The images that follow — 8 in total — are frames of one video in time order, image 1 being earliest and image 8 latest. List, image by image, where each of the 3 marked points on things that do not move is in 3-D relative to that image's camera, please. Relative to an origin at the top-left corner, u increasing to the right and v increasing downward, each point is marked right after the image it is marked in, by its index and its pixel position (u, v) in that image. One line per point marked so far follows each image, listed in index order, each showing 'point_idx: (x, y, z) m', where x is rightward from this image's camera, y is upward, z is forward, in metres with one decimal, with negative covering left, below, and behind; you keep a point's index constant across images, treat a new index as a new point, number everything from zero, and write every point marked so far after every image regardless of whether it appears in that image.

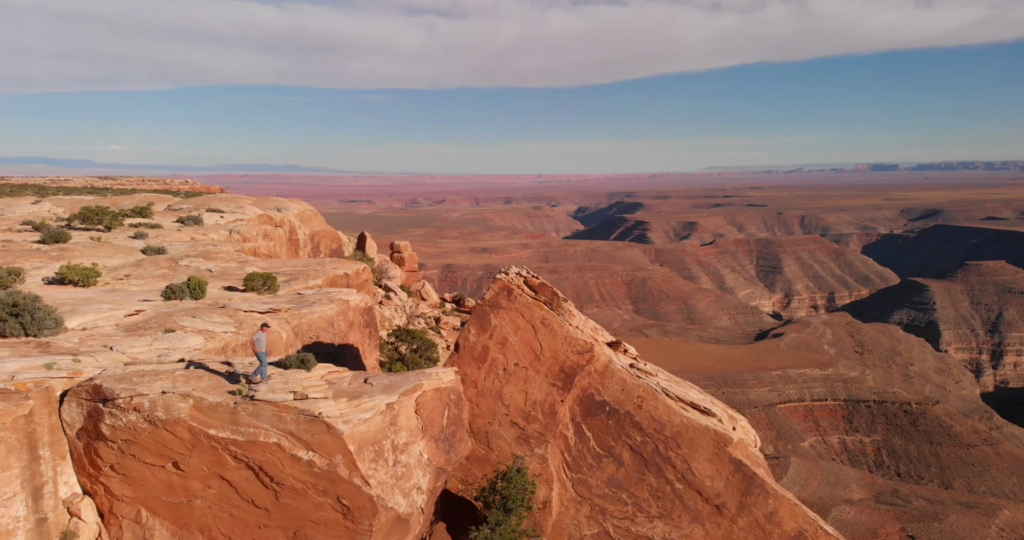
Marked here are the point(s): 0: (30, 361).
0: (-7.6, -1.4, +9.9) m
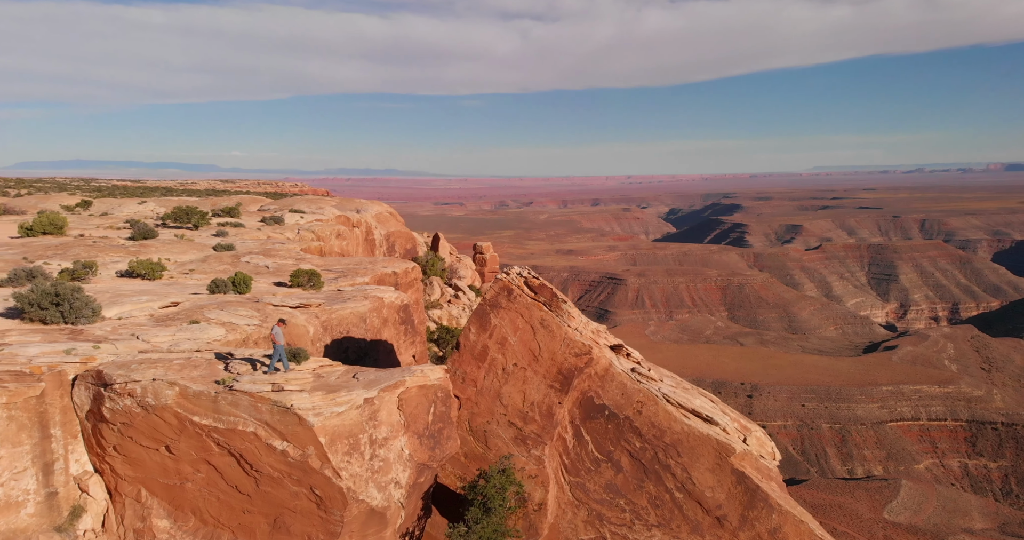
0: (-7.8, -1.3, +10.7) m
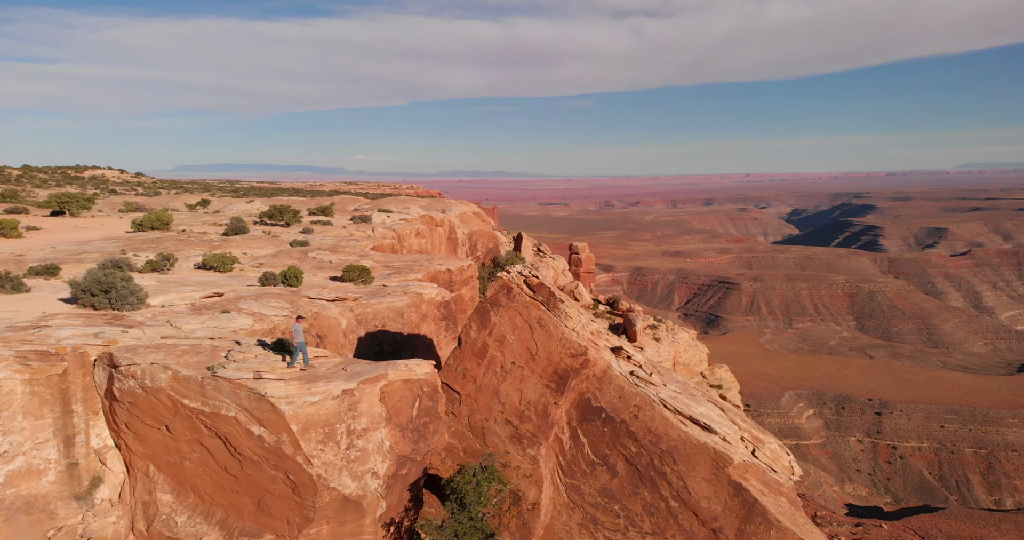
0: (-7.9, -1.1, +11.7) m
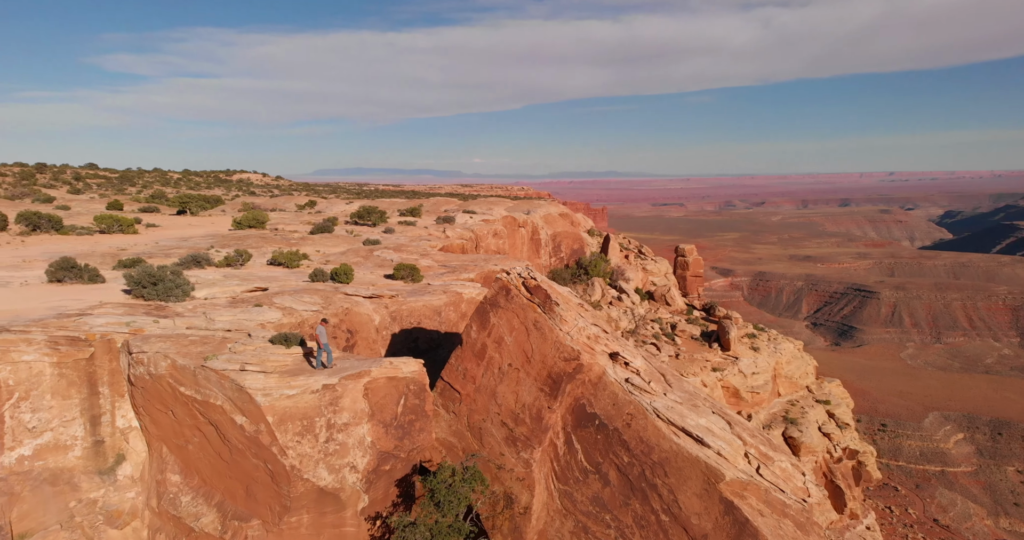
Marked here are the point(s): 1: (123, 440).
0: (-7.9, -1.0, +12.7) m
1: (-7.0, -3.1, +11.5) m
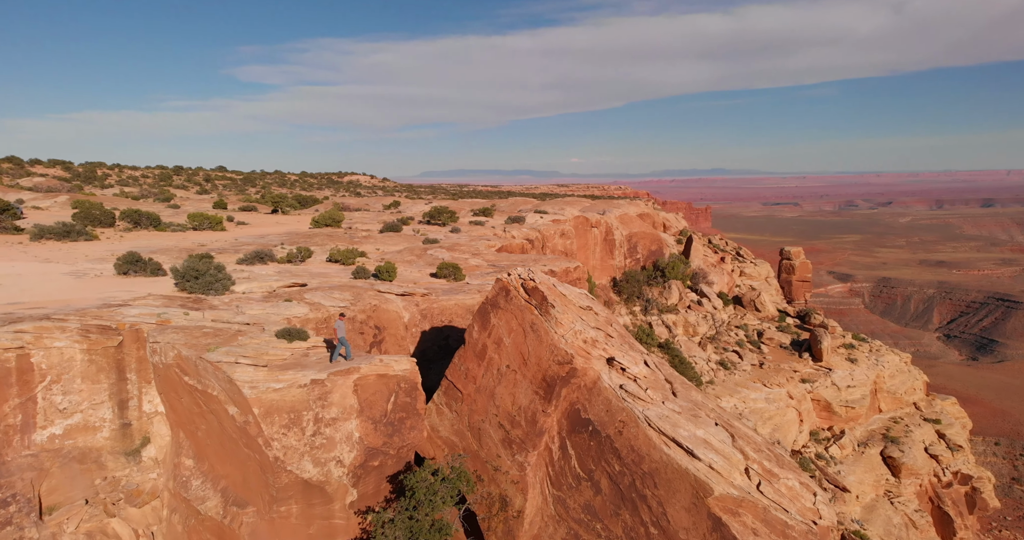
0: (-7.7, -0.9, +13.6) m
1: (-7.1, -3.0, +12.3) m
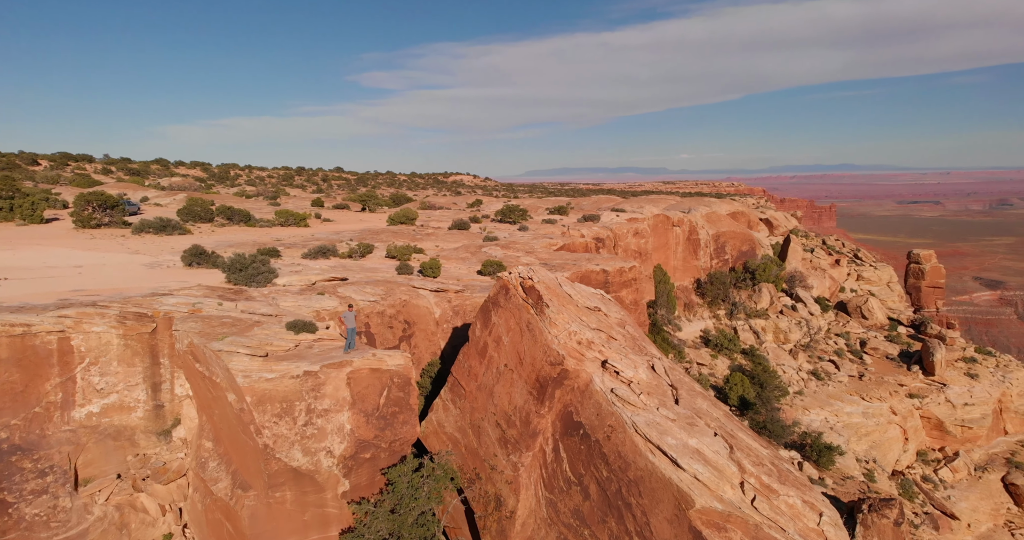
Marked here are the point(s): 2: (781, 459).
0: (-7.4, -0.7, +14.5) m
1: (-6.9, -2.8, +13.1) m
2: (+4.4, -3.0, +10.3) m
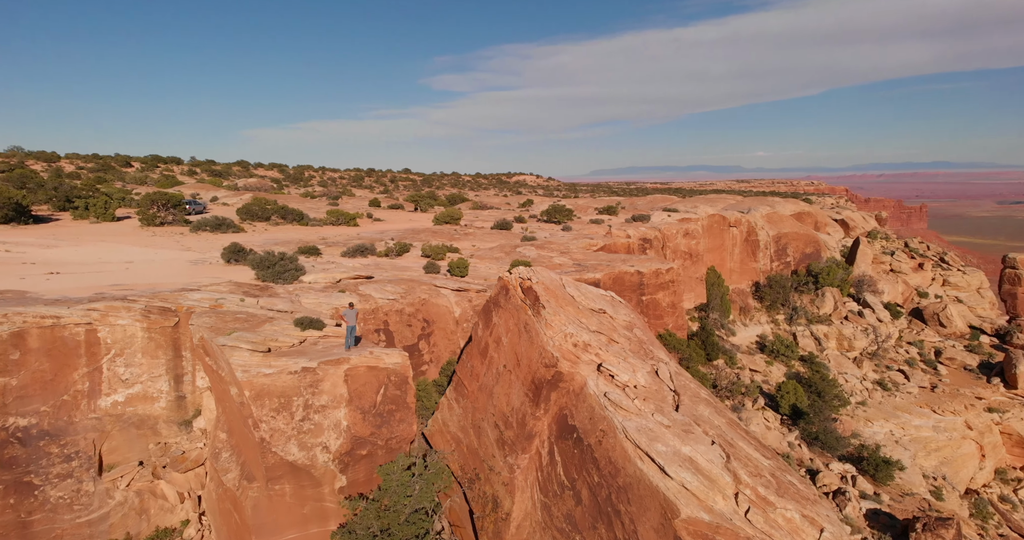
0: (-7.1, -0.6, +15.1) m
1: (-6.8, -2.8, +13.7) m
2: (+4.2, -3.1, +9.9) m
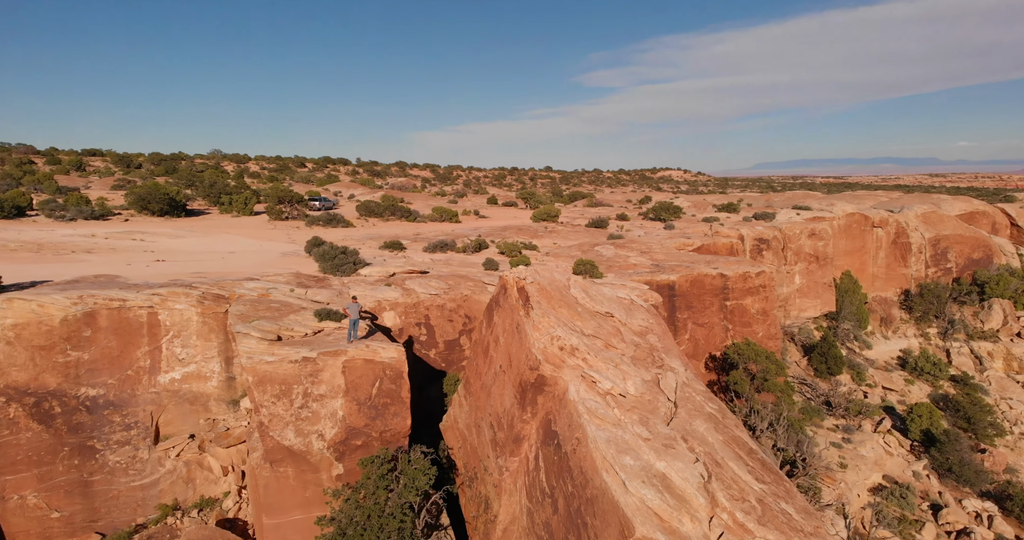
0: (-6.3, -0.4, +16.2) m
1: (-6.3, -2.6, +14.8) m
2: (+3.7, -3.2, +9.0) m
